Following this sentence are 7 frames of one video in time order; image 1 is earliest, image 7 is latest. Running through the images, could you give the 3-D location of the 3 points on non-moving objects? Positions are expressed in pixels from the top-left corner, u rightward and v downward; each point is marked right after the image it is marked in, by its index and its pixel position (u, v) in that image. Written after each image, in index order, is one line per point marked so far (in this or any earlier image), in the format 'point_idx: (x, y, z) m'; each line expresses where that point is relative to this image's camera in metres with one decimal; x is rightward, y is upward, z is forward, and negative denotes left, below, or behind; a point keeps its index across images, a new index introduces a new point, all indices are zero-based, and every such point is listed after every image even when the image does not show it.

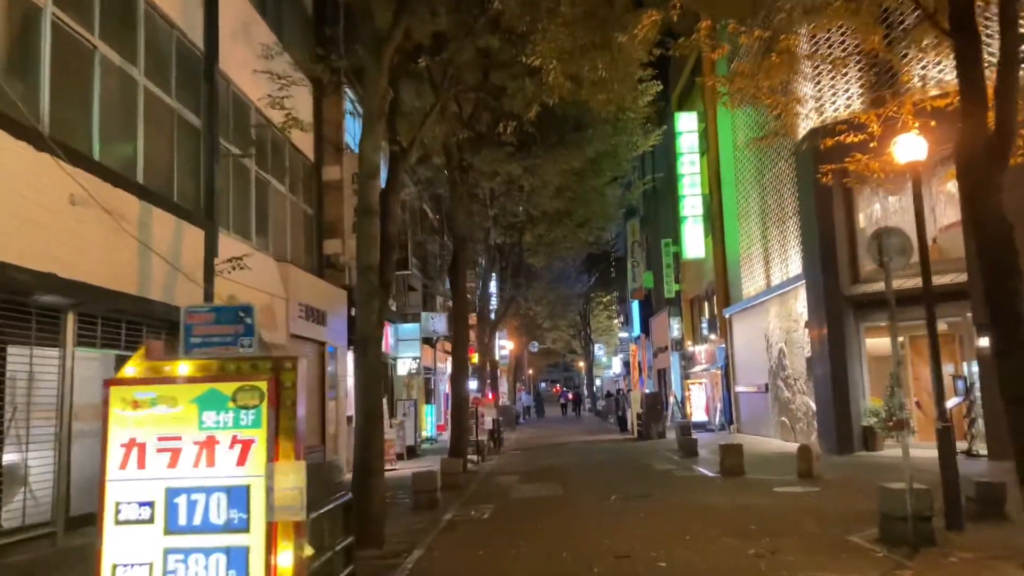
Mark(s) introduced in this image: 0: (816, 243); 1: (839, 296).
0: (+8.0, +1.2, +19.3) m
1: (+8.4, -0.2, +18.8) m
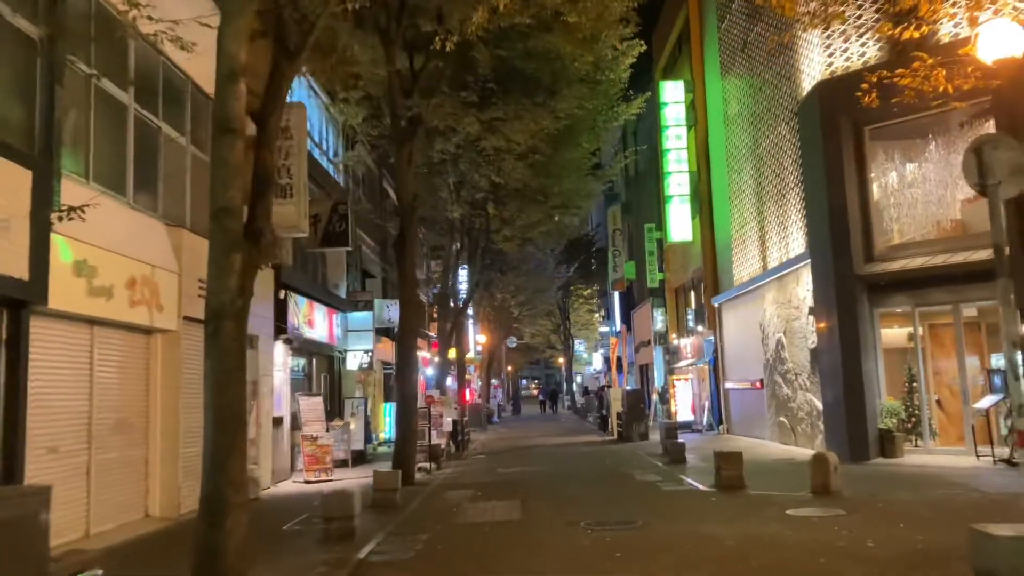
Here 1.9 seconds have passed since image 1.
0: (+7.1, +1.7, +16.6) m
1: (+7.4, +0.2, +16.1) m
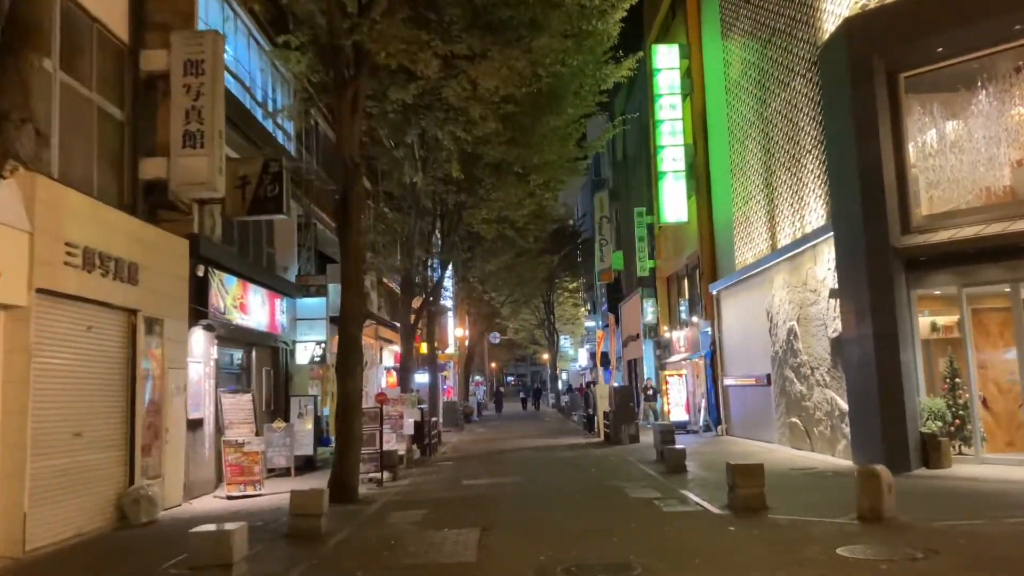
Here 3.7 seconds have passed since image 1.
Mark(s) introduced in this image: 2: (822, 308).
0: (+6.5, +2.1, +14.0) m
1: (+6.8, +0.7, +13.4) m
2: (+6.7, -0.4, +15.8) m
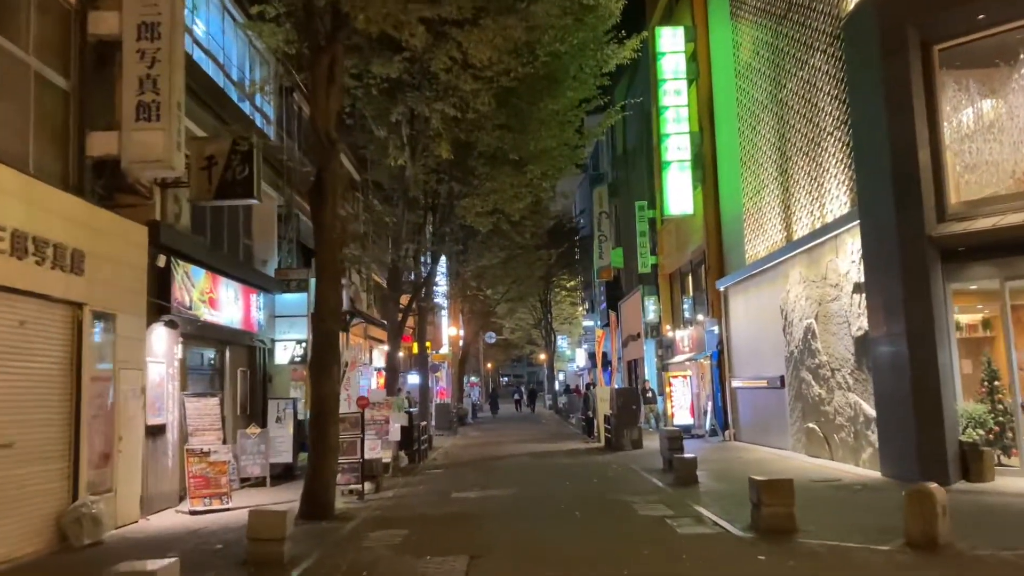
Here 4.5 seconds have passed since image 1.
0: (+6.4, +2.2, +12.7) m
1: (+6.7, +0.8, +12.2) m
2: (+6.6, -0.3, +14.5) m
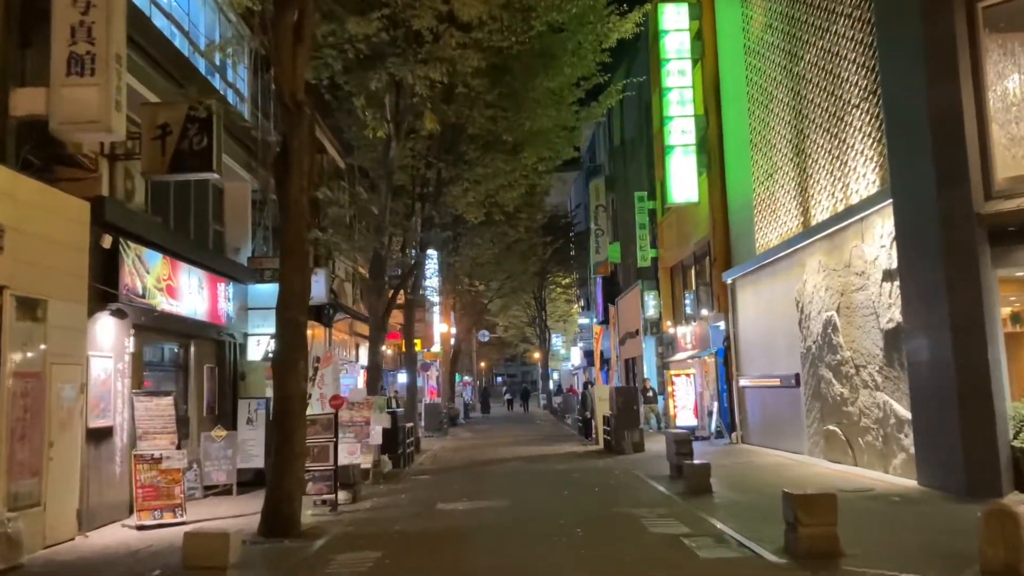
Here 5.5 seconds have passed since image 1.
0: (+6.3, +2.4, +11.3) m
1: (+6.6, +1.0, +10.8) m
2: (+6.4, -0.1, +13.1) m
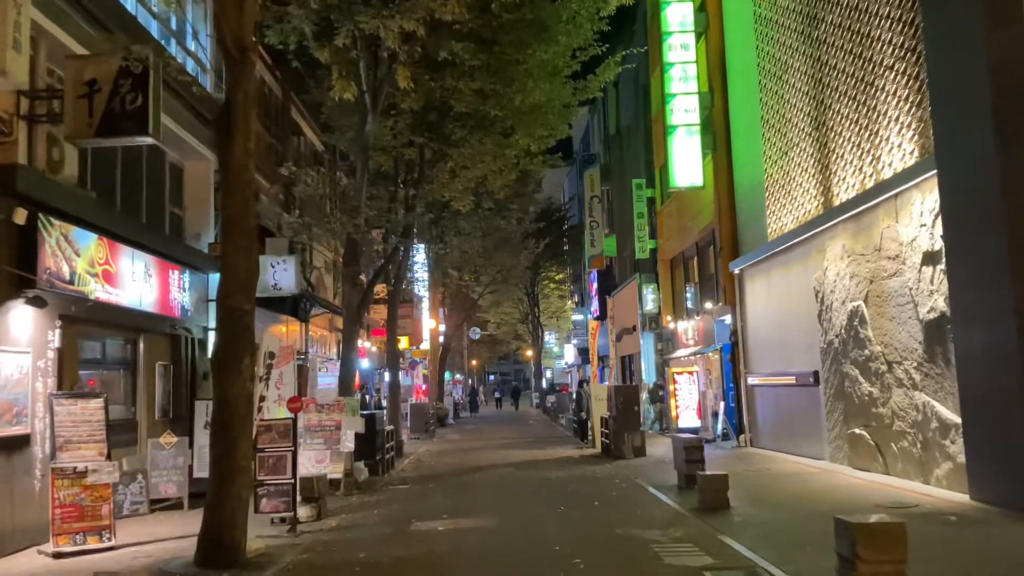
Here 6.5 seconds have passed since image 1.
0: (+6.1, +2.6, +9.7) m
1: (+6.4, +1.2, +9.2) m
2: (+6.3, +0.1, +11.6) m
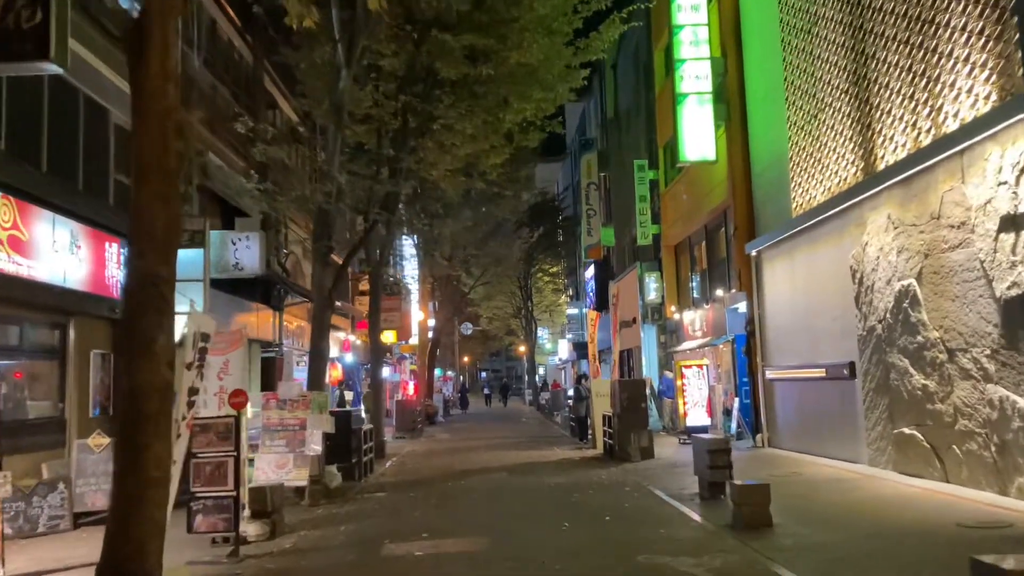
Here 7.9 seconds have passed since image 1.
0: (+6.0, +3.0, +7.8) m
1: (+6.4, +1.6, +7.4) m
2: (+6.2, +0.5, +9.7) m
